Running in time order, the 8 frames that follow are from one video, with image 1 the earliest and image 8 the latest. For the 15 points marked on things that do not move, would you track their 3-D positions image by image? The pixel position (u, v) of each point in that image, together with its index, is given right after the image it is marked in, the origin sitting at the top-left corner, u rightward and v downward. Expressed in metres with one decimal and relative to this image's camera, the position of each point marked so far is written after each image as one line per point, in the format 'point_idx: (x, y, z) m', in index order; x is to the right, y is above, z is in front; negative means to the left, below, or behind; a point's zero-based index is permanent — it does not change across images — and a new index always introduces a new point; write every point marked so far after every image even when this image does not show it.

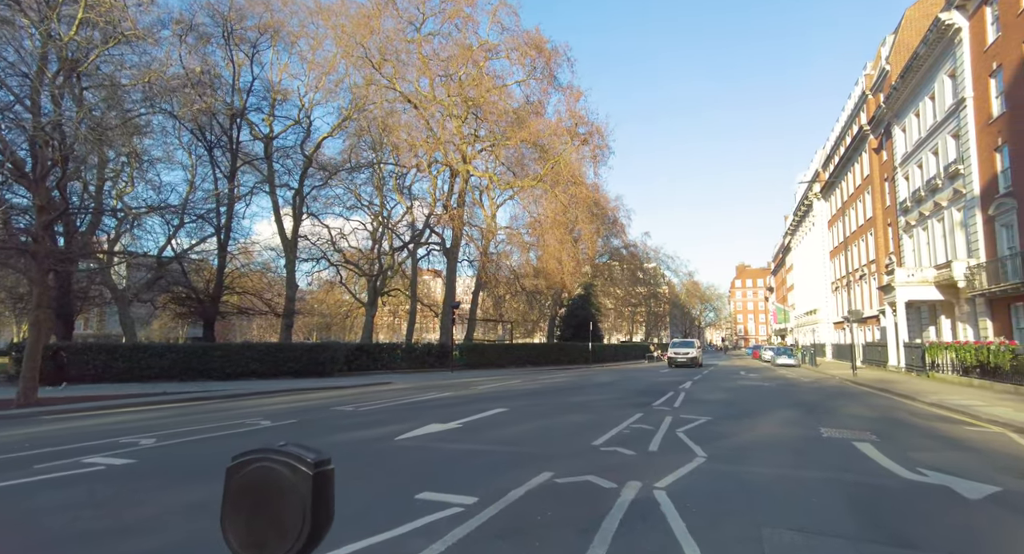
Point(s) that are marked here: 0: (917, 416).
0: (+8.8, -3.1, +11.2) m
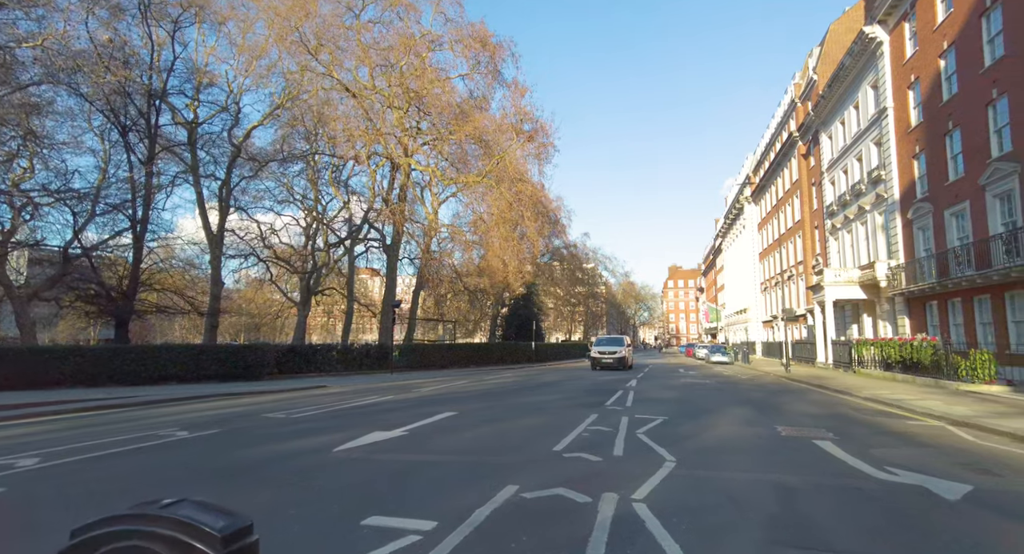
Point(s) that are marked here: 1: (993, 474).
0: (+7.7, -3.0, +11.5) m
1: (+5.3, -2.2, +5.8) m
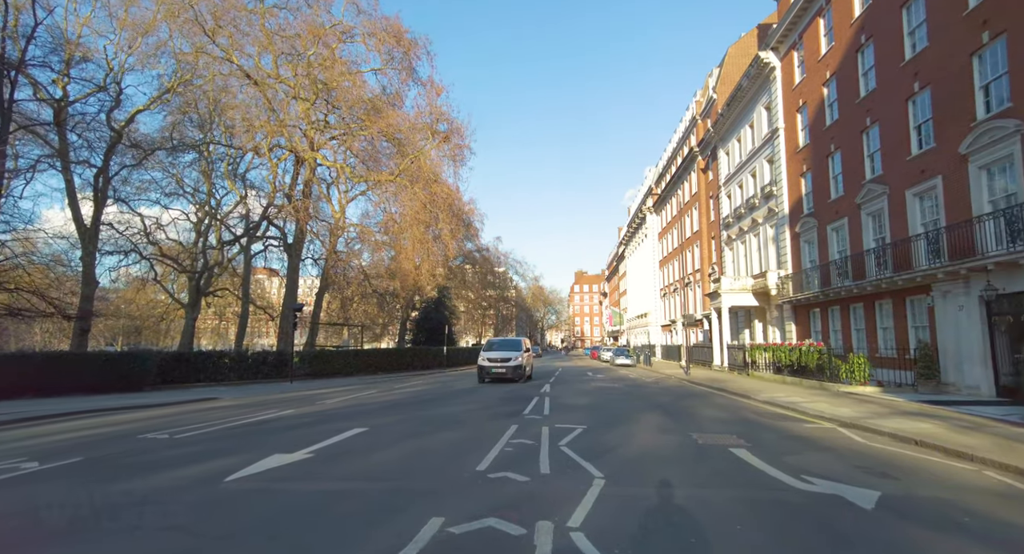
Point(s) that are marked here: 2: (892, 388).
0: (+5.9, -3.3, +12.2) m
1: (+4.5, -2.4, +6.2) m
2: (+12.0, -3.5, +16.4) m
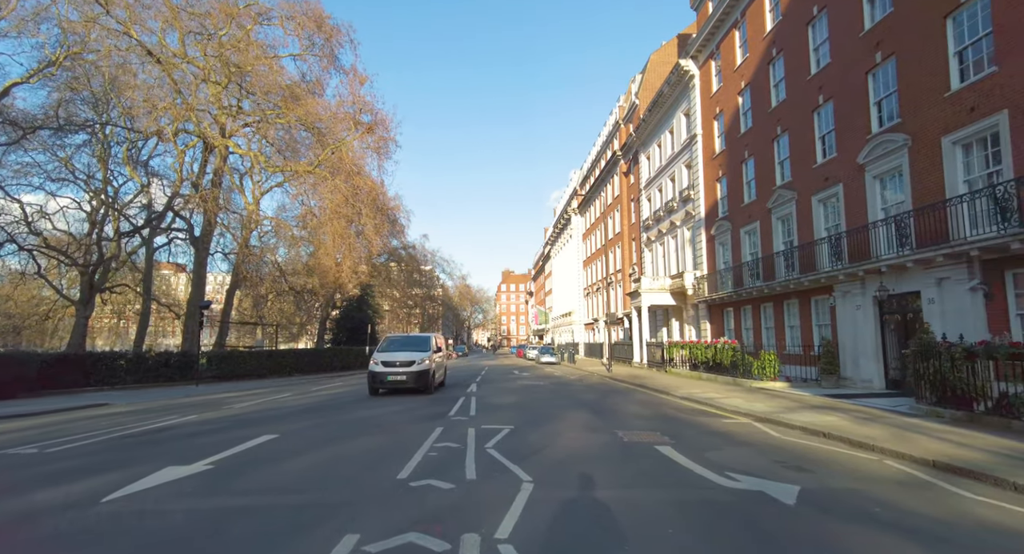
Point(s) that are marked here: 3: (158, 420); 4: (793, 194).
0: (+4.1, -3.2, +12.5) m
1: (+3.6, -2.4, +6.4) m
2: (+9.6, -3.6, +17.6) m
3: (-9.1, -3.7, +13.5) m
4: (+10.7, +3.2, +19.9) m
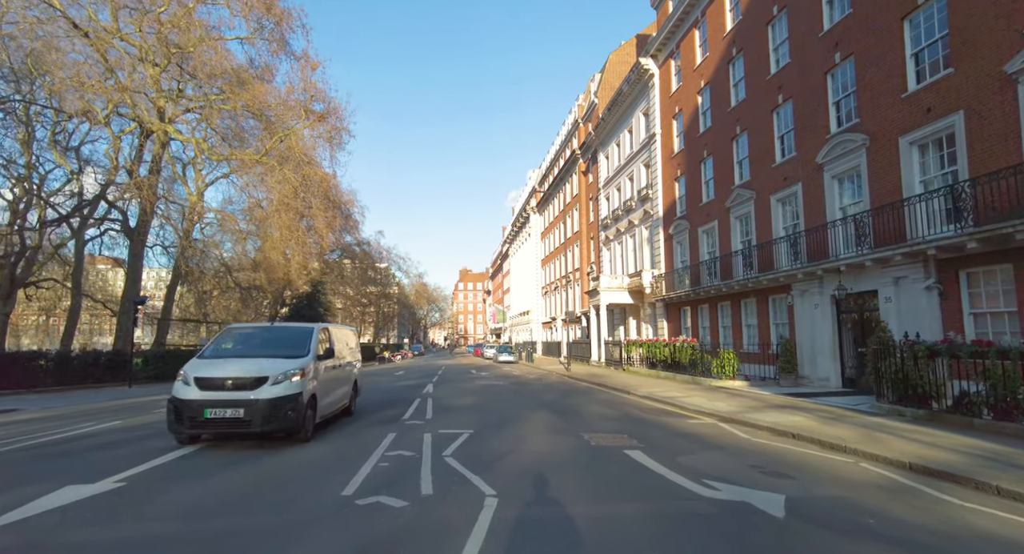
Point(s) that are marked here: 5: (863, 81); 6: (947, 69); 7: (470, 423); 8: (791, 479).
0: (+3.2, -3.2, +12.2) m
1: (+3.2, -2.3, +6.0) m
2: (+8.2, -3.5, +17.7) m
3: (-10.1, -3.5, +12.1) m
4: (+9.2, +3.2, +20.1) m
5: (+9.6, +5.3, +14.3) m
6: (+9.8, +4.7, +11.8) m
7: (-0.8, -2.8, +10.2) m
8: (+3.2, -2.3, +6.0) m
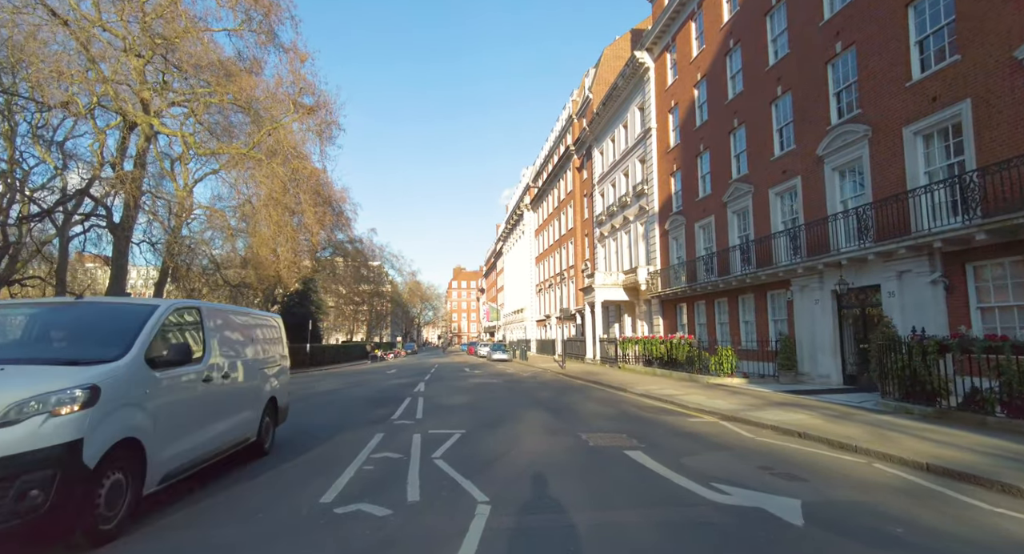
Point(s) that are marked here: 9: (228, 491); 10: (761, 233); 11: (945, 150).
0: (+3.0, -3.0, +11.8) m
1: (+3.1, -2.2, +5.7) m
2: (+8.0, -3.3, +17.4) m
3: (-10.2, -3.3, +11.5) m
4: (+8.9, +3.4, +19.8) m
5: (+9.4, +5.5, +14.0) m
6: (+9.7, +4.8, +11.5) m
7: (-1.0, -2.7, +9.8) m
8: (+3.1, -2.2, +5.6) m
9: (-2.9, -2.2, +5.4) m
10: (+9.1, +1.6, +19.2) m
11: (+9.8, +2.9, +11.9) m
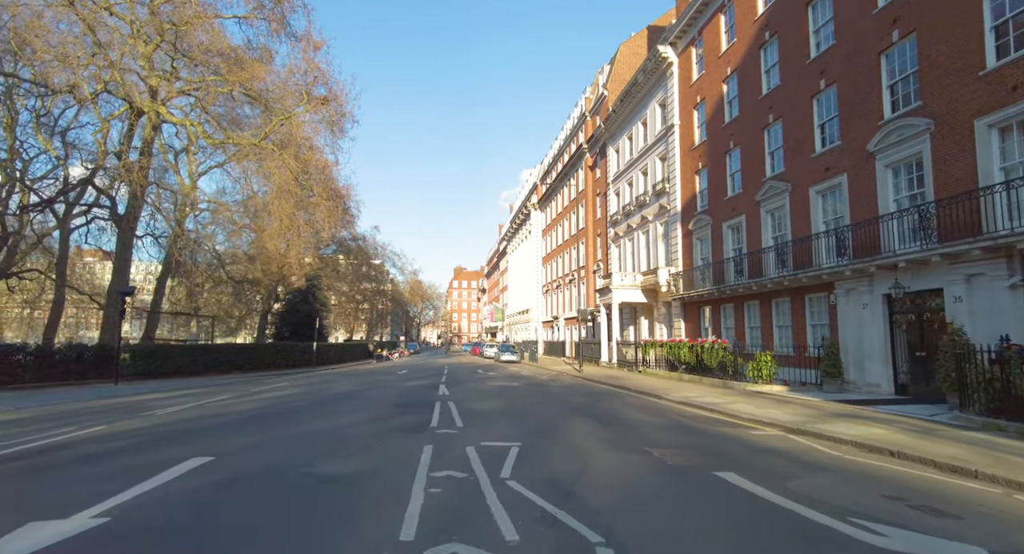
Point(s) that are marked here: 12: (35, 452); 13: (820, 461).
0: (+3.9, -3.0, +10.9) m
1: (+4.0, -2.2, +4.8) m
2: (+8.9, -3.4, +16.5) m
3: (-9.3, -3.1, +10.6) m
4: (+9.9, +3.3, +18.9) m
5: (+10.4, +5.4, +13.1) m
6: (+10.7, +4.7, +10.6) m
7: (-0.1, -2.6, +8.9) m
8: (+4.0, -2.2, +4.7) m
9: (-2.0, -2.1, +4.5) m
10: (+10.0, +1.5, +18.3) m
11: (+10.8, +2.8, +11.1) m
12: (-6.3, -2.6, +6.9) m
13: (+4.2, -2.5, +7.1) m
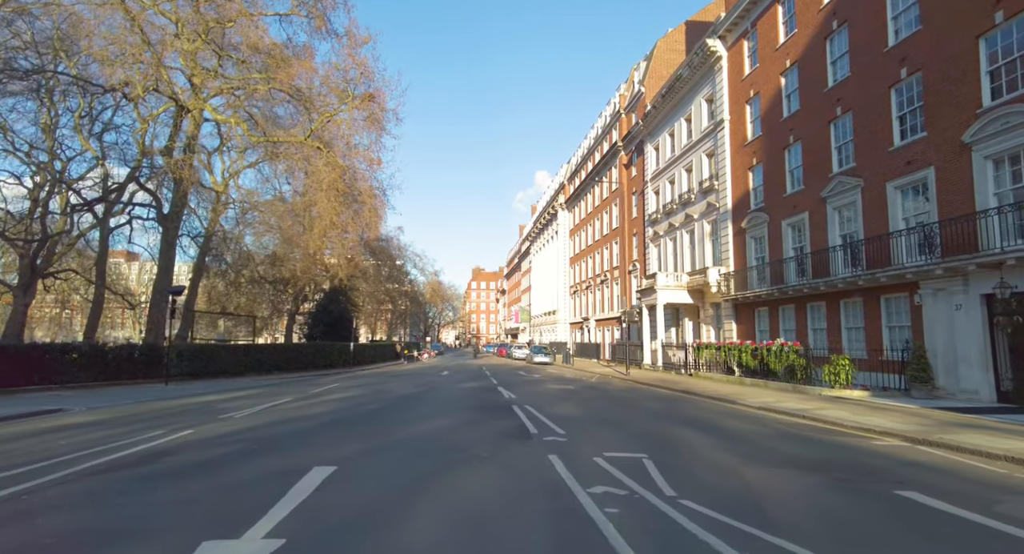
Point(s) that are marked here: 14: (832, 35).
0: (+5.7, -3.0, +10.2) m
1: (+5.7, -2.1, +4.1) m
2: (+10.9, -3.4, +15.6) m
3: (-7.5, -3.1, +10.2) m
4: (+12.0, +3.3, +18.0) m
5: (+12.3, +5.4, +12.2) m
6: (+12.5, +4.8, +9.7) m
7: (+1.7, -2.6, +8.3) m
8: (+5.7, -2.1, +4.0) m
9: (-0.4, -2.0, +3.9) m
10: (+12.1, +1.5, +17.4) m
11: (+12.6, +2.8, +10.1) m
12: (-4.6, -2.6, +6.4) m
13: (+5.9, -2.4, +6.4) m
14: (+12.0, +9.1, +19.7) m
